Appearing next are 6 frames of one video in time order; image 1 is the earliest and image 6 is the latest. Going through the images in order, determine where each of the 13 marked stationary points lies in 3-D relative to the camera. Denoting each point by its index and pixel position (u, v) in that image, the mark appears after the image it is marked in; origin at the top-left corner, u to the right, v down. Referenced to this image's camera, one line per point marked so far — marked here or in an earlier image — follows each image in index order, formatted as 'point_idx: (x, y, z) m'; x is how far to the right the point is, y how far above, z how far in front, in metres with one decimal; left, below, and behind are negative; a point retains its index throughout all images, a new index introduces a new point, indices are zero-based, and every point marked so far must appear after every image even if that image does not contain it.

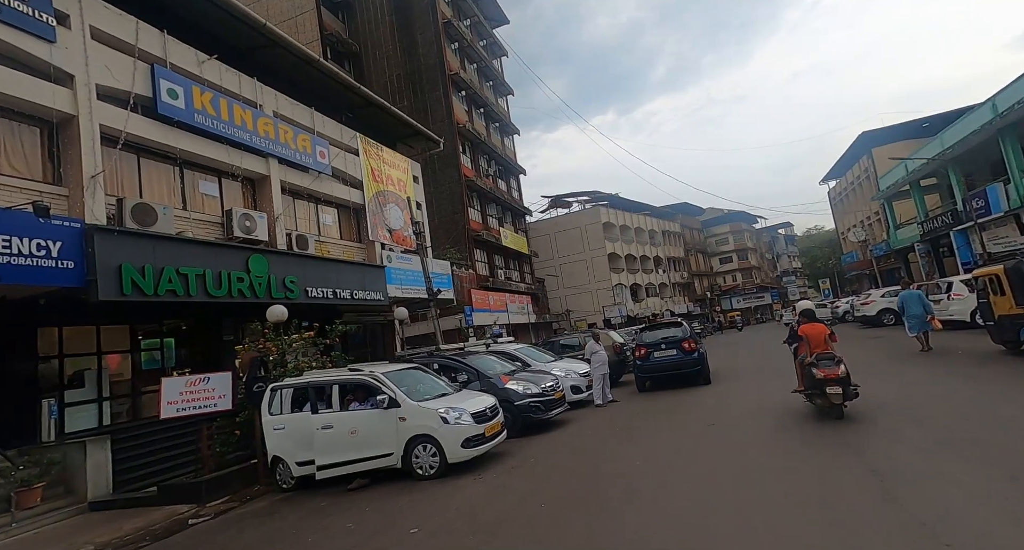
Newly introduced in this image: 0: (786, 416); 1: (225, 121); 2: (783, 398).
0: (+5.1, -2.5, +9.9) m
1: (-6.3, +3.4, +11.7) m
2: (+5.8, -2.6, +11.4) m
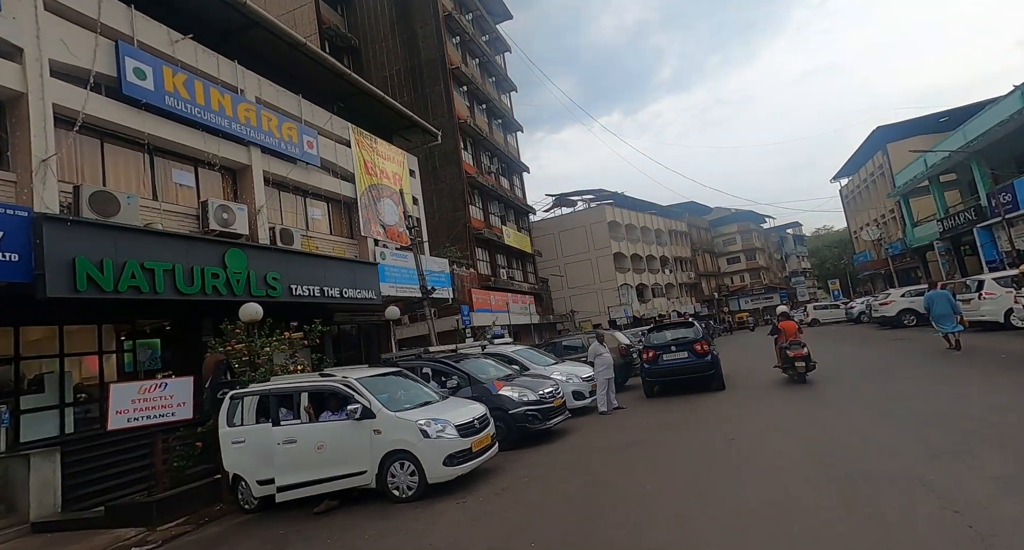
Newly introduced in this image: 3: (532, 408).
0: (+5.0, -2.4, +8.9) m
1: (-6.4, +3.5, +10.9) m
2: (+5.7, -2.5, +10.5) m
3: (+0.3, -2.1, +8.4) m
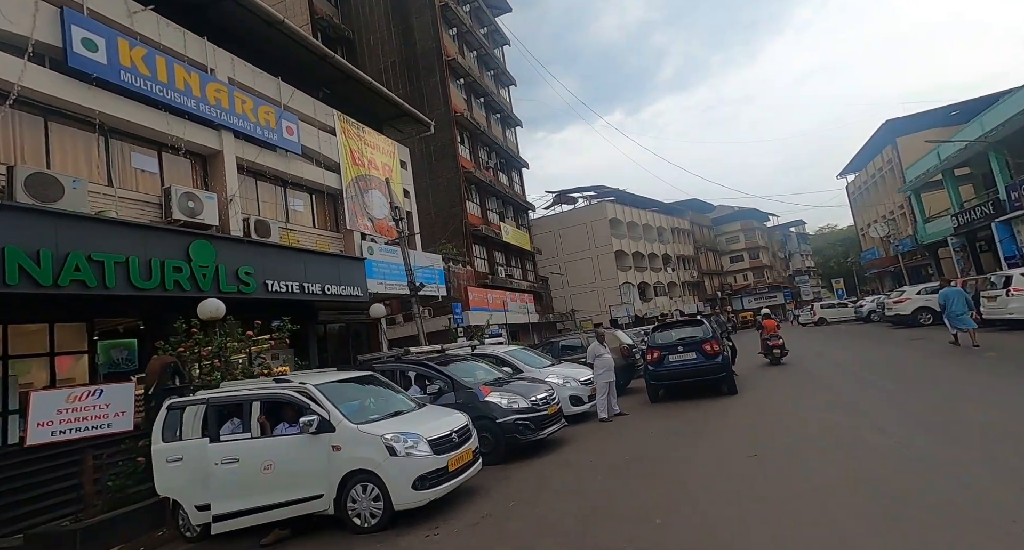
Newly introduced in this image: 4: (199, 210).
0: (+4.8, -2.3, +8.0) m
1: (-6.5, +3.6, +10.0) m
2: (+5.6, -2.4, +9.5) m
3: (+0.1, -2.0, +7.5) m
4: (-6.1, +1.3, +10.3) m
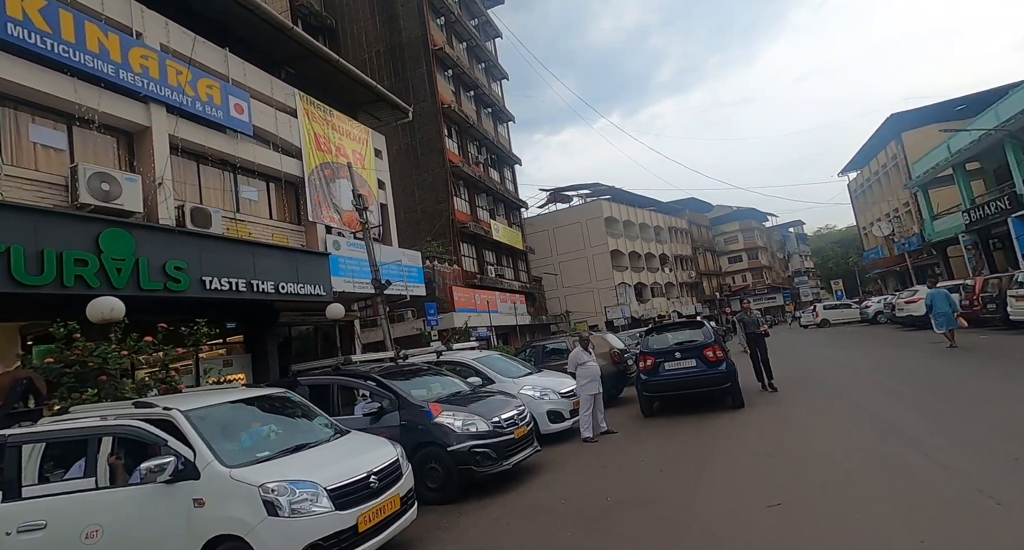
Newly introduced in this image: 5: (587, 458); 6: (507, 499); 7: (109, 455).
0: (+4.3, -2.2, +6.5) m
1: (-7.0, +3.7, +8.4) m
2: (+5.1, -2.3, +8.0) m
3: (-0.3, -1.9, +6.0) m
4: (-6.6, +1.4, +8.8) m
5: (+1.1, -2.6, +7.5) m
6: (-0.1, -2.5, +5.9) m
7: (-3.1, -1.4, +4.1) m
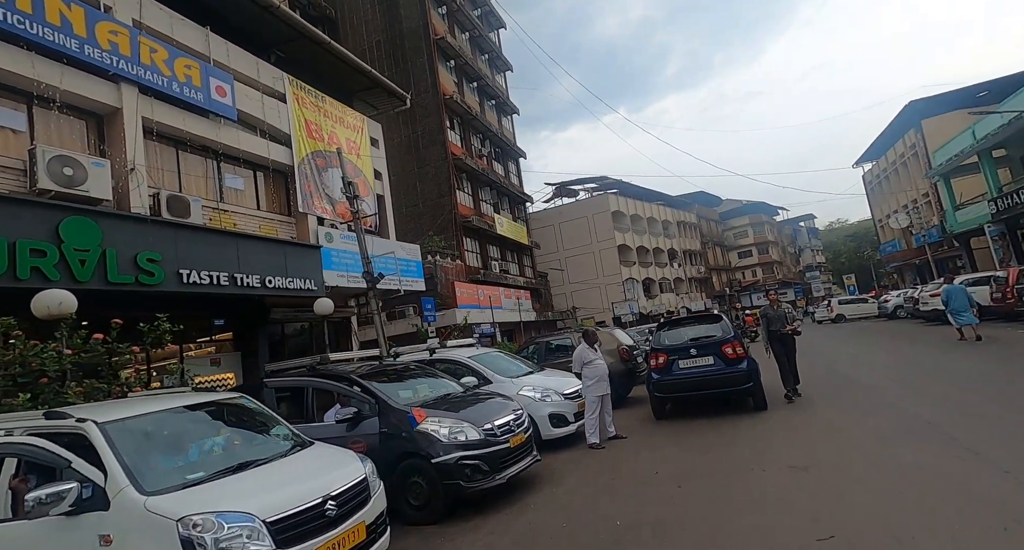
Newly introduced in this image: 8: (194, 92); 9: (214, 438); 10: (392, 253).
0: (+4.3, -2.0, +5.7) m
1: (-7.1, +3.8, +7.7) m
2: (+5.1, -2.1, +7.2) m
3: (-0.4, -1.8, +5.2) m
4: (-6.6, +1.5, +8.1) m
5: (+1.0, -2.4, +6.7) m
6: (-0.1, -2.4, +5.2) m
7: (-3.2, -1.3, +3.4) m
8: (-6.2, +3.6, +10.5) m
9: (-2.3, -1.2, +4.0) m
10: (-3.4, +0.6, +15.6) m
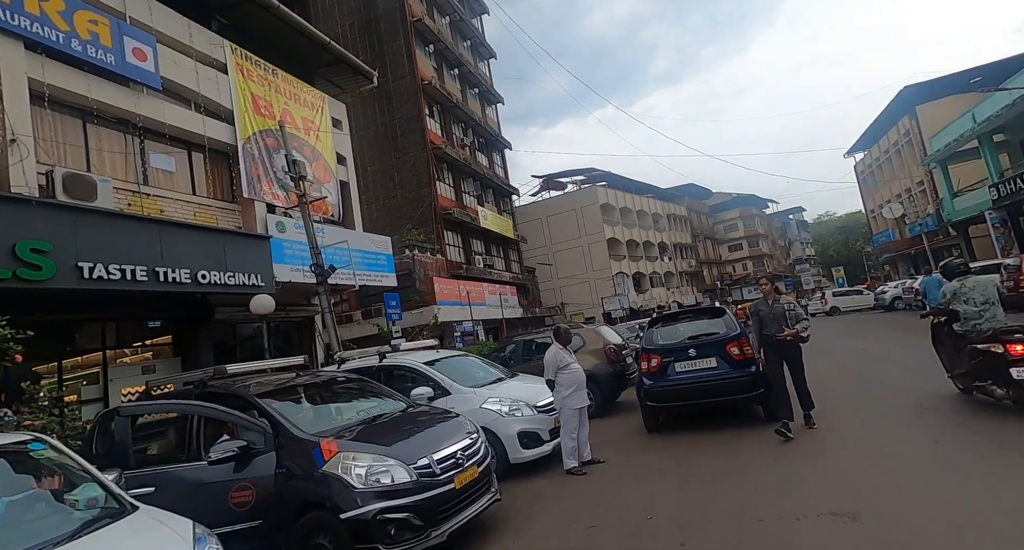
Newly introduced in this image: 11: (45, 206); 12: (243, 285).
0: (+3.9, -1.8, +4.3) m
1: (-7.6, +3.9, +6.1) m
2: (+4.6, -1.9, +5.9) m
3: (-0.8, -1.6, +3.8) m
4: (-7.1, +1.6, +6.5) m
5: (+0.6, -2.3, +5.3) m
6: (-0.5, -2.3, +3.7) m
7: (-3.6, -1.2, +1.9) m
8: (-6.8, +3.7, +8.9) m
9: (-2.7, -1.1, +2.5) m
10: (-4.0, +0.8, +14.1) m
11: (-6.6, +0.9, +7.5) m
12: (-5.4, -0.2, +10.6) m
